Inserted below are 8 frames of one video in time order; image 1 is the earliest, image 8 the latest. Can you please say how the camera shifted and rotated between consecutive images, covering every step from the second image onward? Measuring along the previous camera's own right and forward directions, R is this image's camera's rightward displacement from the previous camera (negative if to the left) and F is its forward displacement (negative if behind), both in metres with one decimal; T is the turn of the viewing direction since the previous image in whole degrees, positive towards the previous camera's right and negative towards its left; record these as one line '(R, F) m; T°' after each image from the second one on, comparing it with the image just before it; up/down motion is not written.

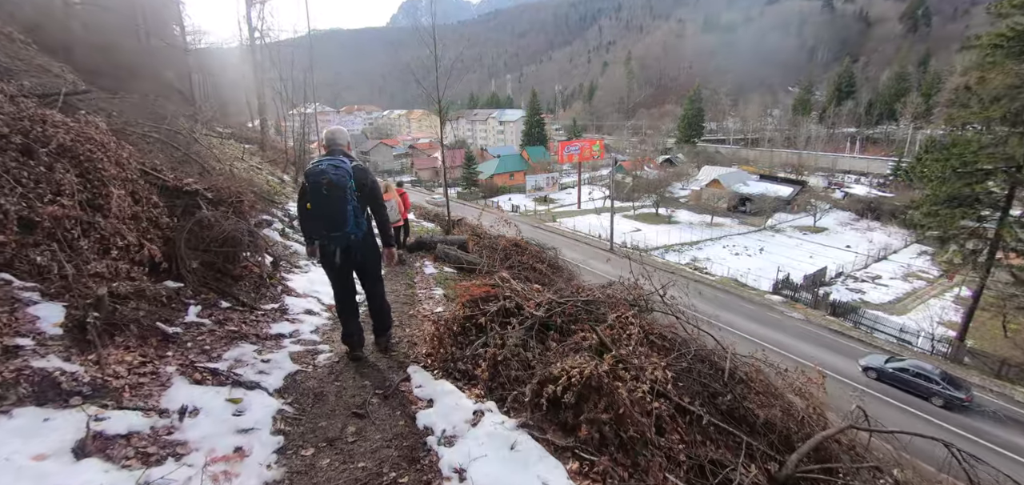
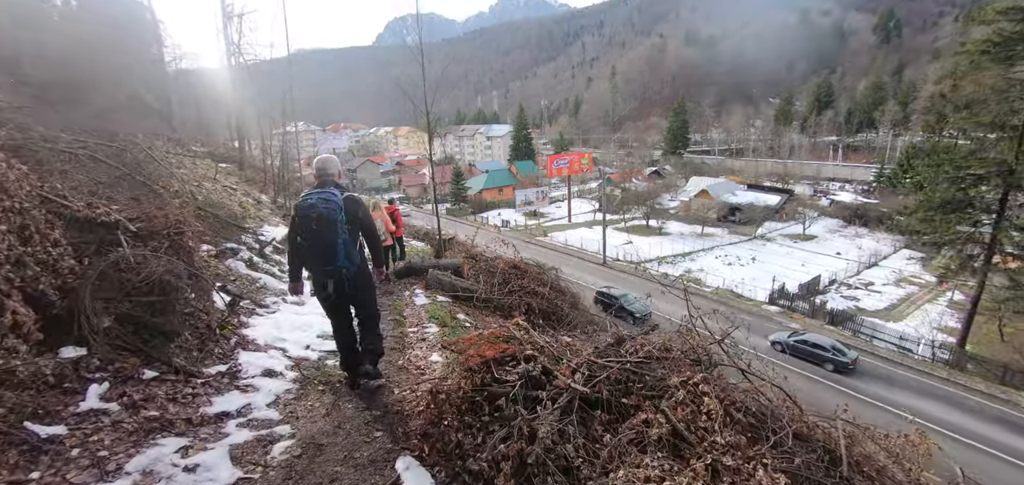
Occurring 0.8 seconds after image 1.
(-0.1, +0.3) m; +1°
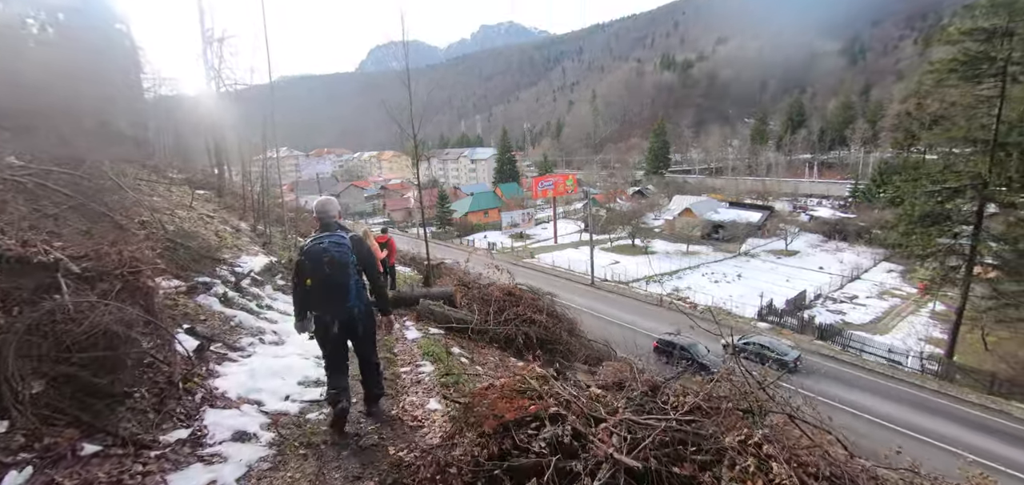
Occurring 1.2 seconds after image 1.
(-0.1, +0.1) m; +2°
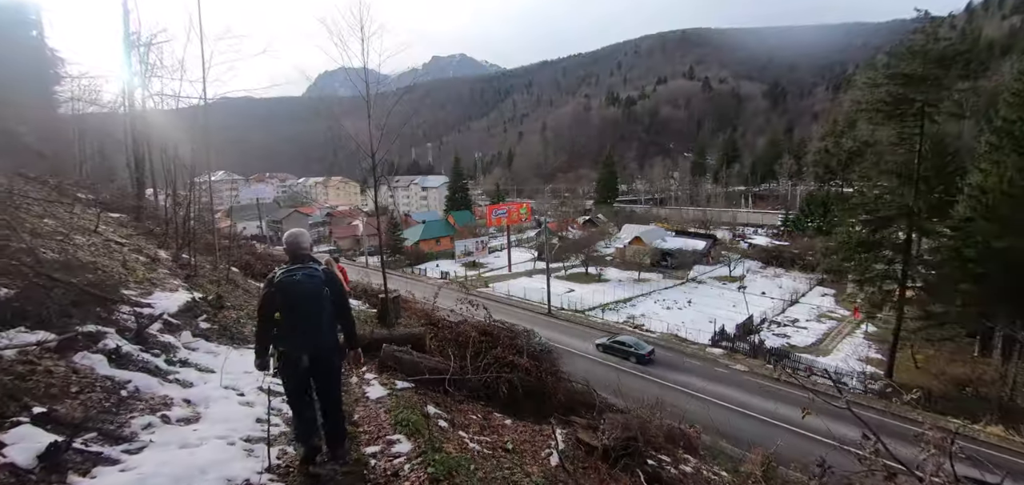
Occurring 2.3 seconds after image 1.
(-0.1, +0.4) m; +6°
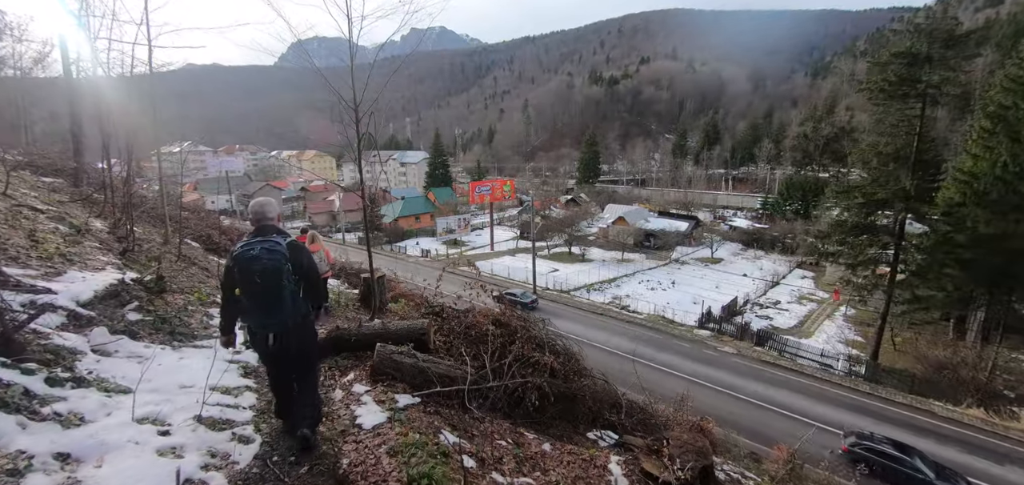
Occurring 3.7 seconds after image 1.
(-0.2, +0.5) m; +3°
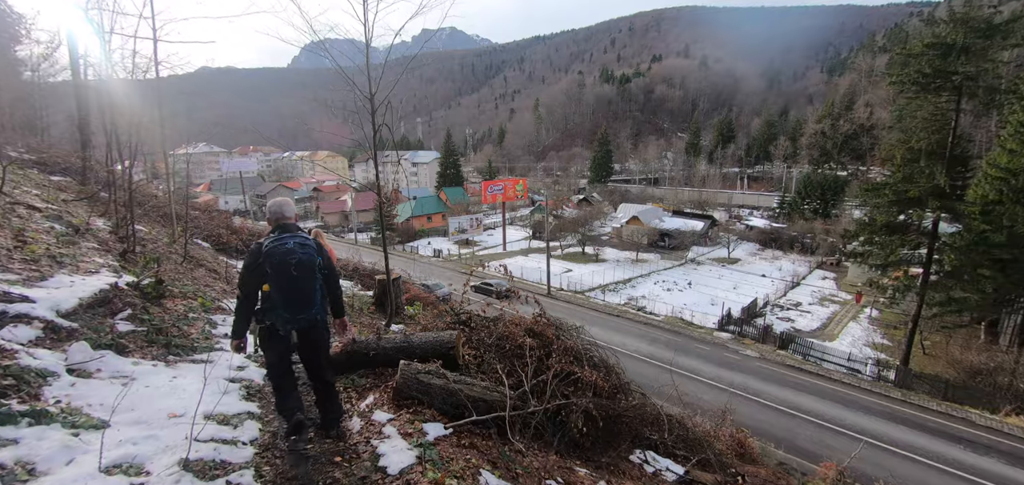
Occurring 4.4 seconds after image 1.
(-0.1, +0.2) m; -1°
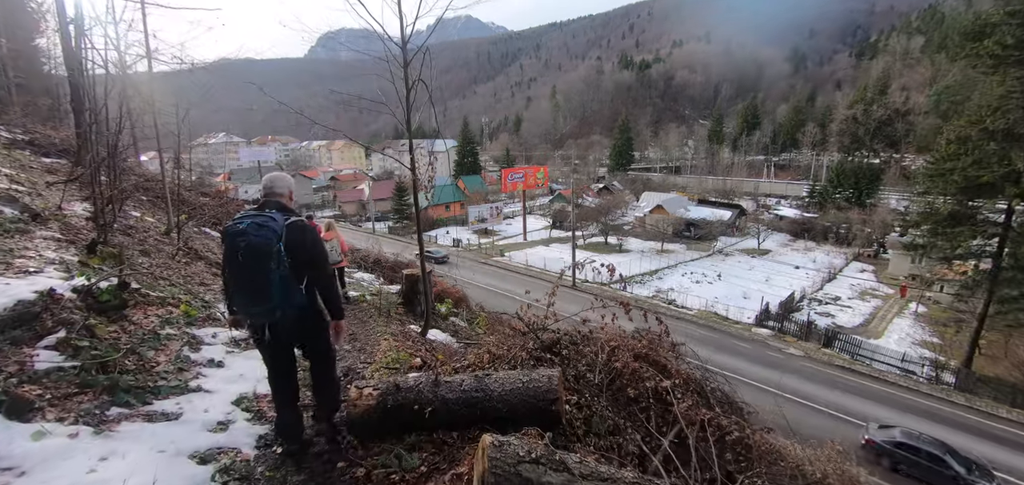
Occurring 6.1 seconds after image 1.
(-0.3, +0.6) m; -2°
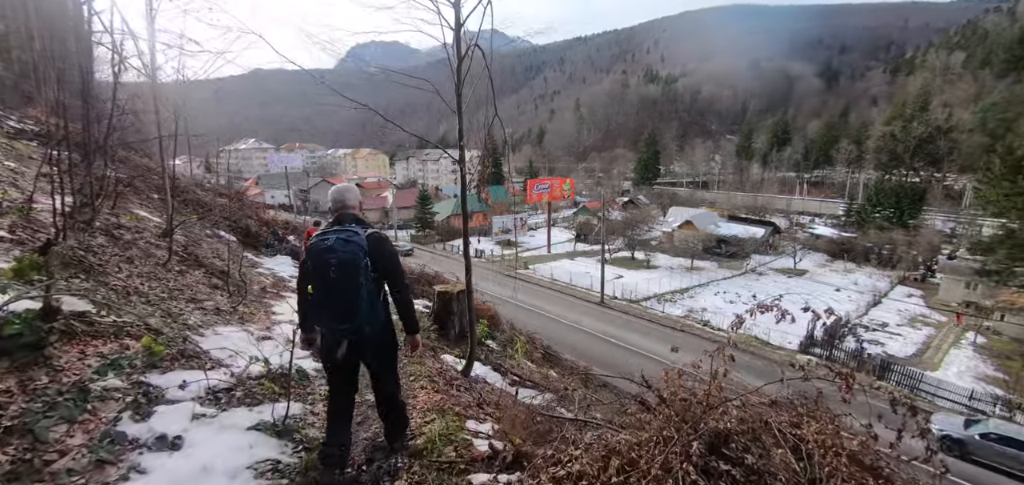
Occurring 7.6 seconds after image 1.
(-0.2, +0.5) m; -2°
